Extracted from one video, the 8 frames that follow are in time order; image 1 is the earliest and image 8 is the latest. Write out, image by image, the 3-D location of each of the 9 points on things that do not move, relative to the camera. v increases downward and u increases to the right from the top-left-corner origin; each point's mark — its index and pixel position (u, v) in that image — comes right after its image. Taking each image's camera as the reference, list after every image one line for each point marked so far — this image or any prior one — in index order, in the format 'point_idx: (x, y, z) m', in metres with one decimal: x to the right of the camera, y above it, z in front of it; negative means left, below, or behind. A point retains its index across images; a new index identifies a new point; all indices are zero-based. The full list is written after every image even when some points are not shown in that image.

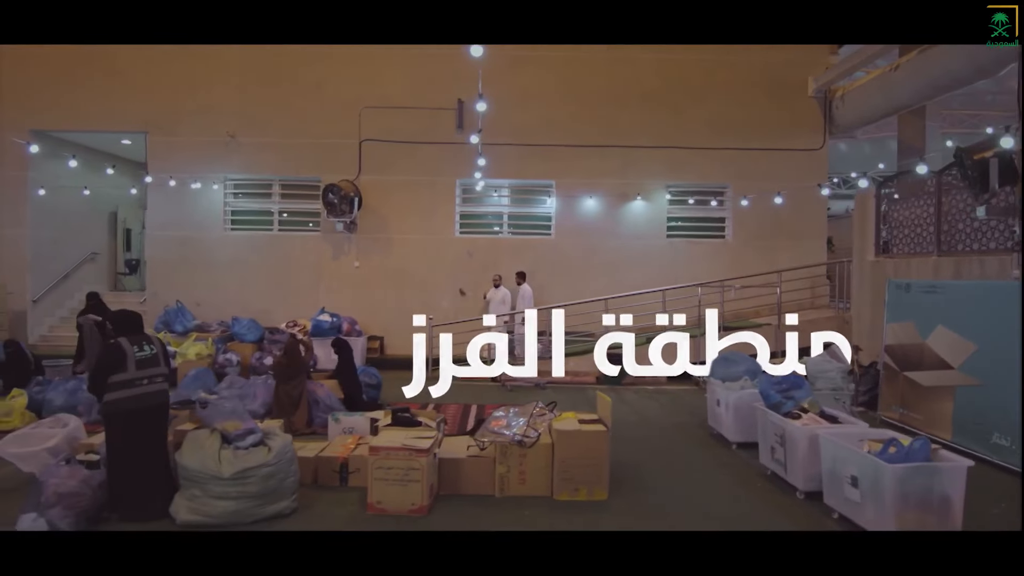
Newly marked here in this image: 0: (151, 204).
0: (-7.4, +1.8, +10.0) m
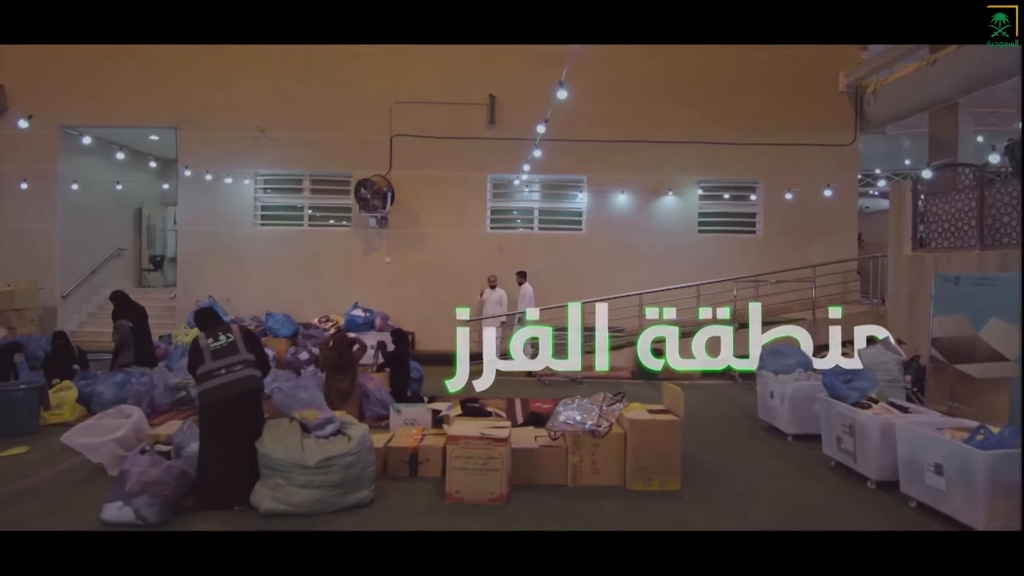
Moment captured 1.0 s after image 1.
0: (-6.8, +1.9, +10.0) m
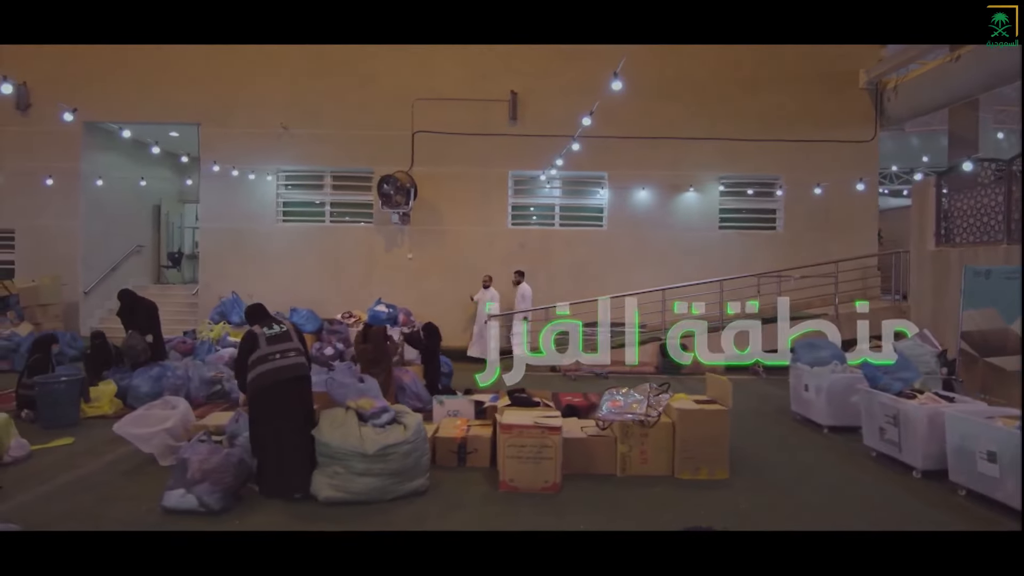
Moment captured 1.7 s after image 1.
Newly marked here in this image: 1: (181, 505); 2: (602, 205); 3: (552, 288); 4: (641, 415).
0: (-6.3, +1.9, +10.0) m
1: (-2.5, -1.6, +3.6) m
2: (+1.9, +1.8, +10.1) m
3: (+0.8, 0.0, +10.0) m
4: (+1.2, -1.2, +4.5) m
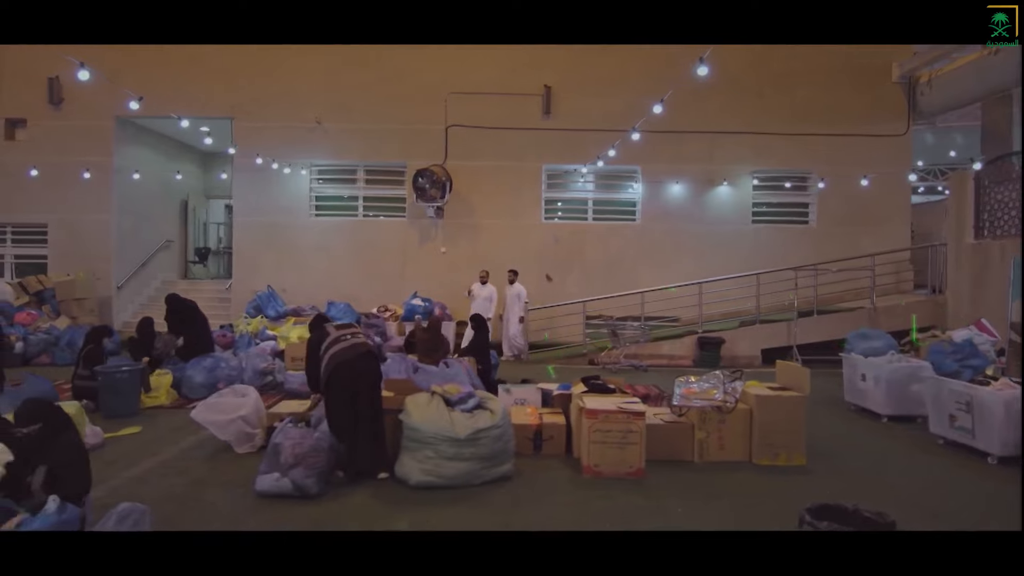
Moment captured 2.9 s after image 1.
0: (-5.6, +2.1, +10.0) m
1: (-1.8, -1.5, +3.6) m
2: (+2.6, +1.9, +10.1) m
3: (+1.5, +0.1, +10.0) m
4: (+1.9, -1.0, +4.5) m
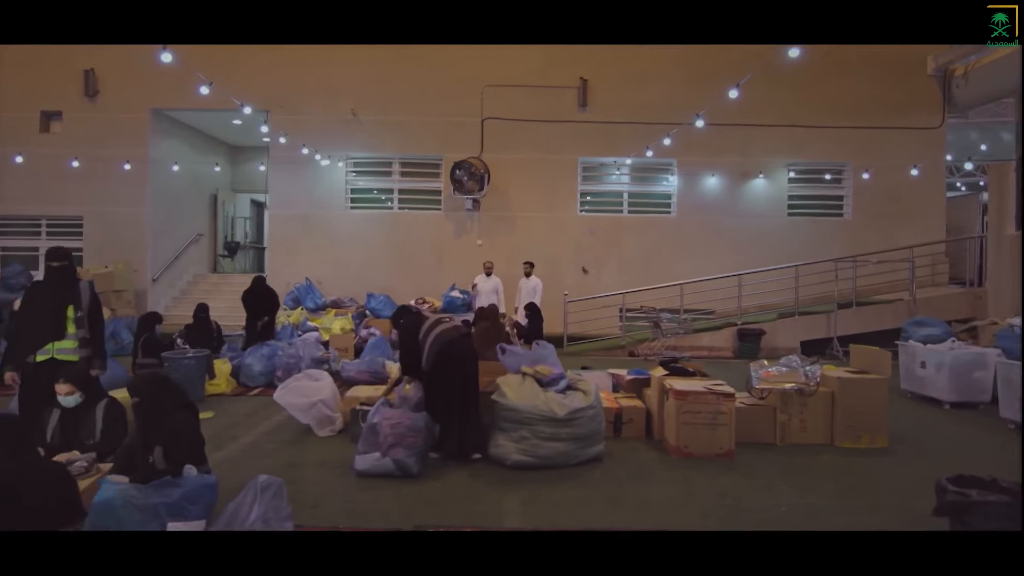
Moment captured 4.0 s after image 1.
0: (-4.9, +2.2, +10.0) m
1: (-1.0, -1.3, +3.6) m
2: (+3.3, +2.0, +10.1) m
3: (+2.3, +0.3, +10.0) m
4: (+2.7, -0.9, +4.5) m
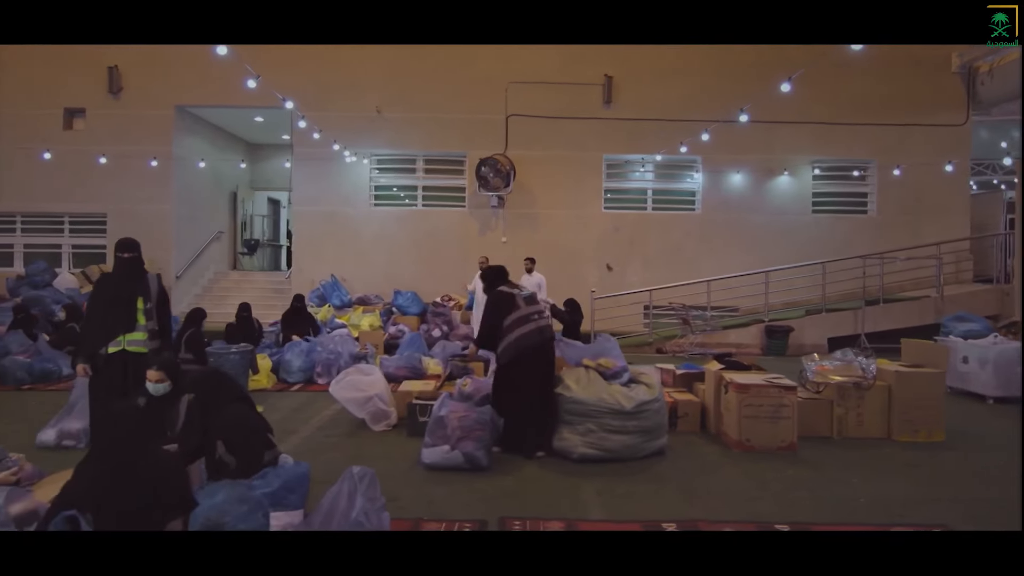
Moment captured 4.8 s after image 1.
0: (-4.4, +2.3, +9.9) m
1: (-0.5, -1.3, +3.6) m
2: (+3.8, +2.1, +10.1) m
3: (+2.8, +0.4, +10.0) m
4: (+3.2, -0.8, +4.5) m
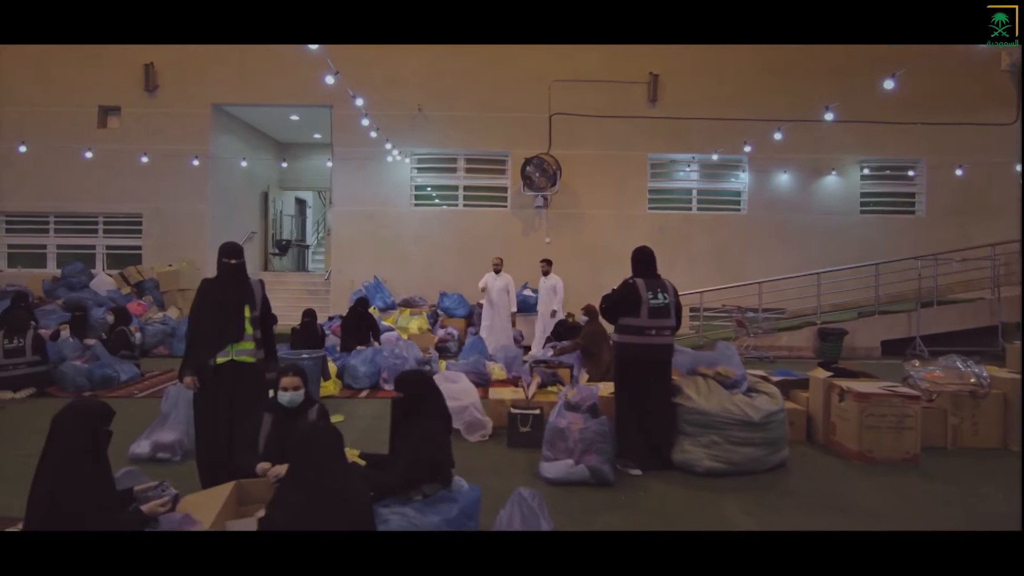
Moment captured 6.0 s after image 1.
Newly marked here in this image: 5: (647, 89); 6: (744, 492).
0: (-3.5, +2.2, +9.8) m
1: (+0.4, -1.3, +3.4) m
2: (+4.7, +2.1, +10.0) m
3: (+3.7, +0.3, +9.9) m
4: (+4.1, -0.9, +4.3) m
5: (+2.7, +4.0, +9.8) m
6: (+1.6, -1.4, +3.4) m
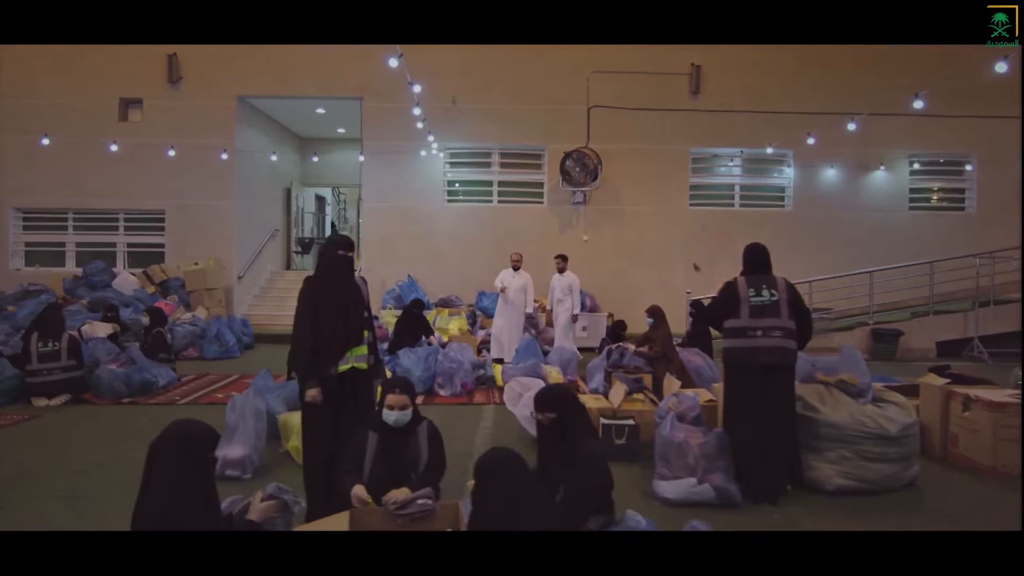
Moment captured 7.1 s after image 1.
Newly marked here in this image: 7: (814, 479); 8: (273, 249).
0: (-2.8, +2.2, +9.4) m
1: (+1.2, -1.3, +3.1) m
2: (+5.4, +2.1, +9.6) m
3: (+4.4, +0.3, +9.5) m
4: (+4.8, -0.9, +4.0) m
5: (+3.4, +4.1, +9.5) m
6: (+2.4, -1.4, +3.1) m
7: (+2.1, -1.3, +3.3) m
8: (-5.3, +0.9, +10.8) m
